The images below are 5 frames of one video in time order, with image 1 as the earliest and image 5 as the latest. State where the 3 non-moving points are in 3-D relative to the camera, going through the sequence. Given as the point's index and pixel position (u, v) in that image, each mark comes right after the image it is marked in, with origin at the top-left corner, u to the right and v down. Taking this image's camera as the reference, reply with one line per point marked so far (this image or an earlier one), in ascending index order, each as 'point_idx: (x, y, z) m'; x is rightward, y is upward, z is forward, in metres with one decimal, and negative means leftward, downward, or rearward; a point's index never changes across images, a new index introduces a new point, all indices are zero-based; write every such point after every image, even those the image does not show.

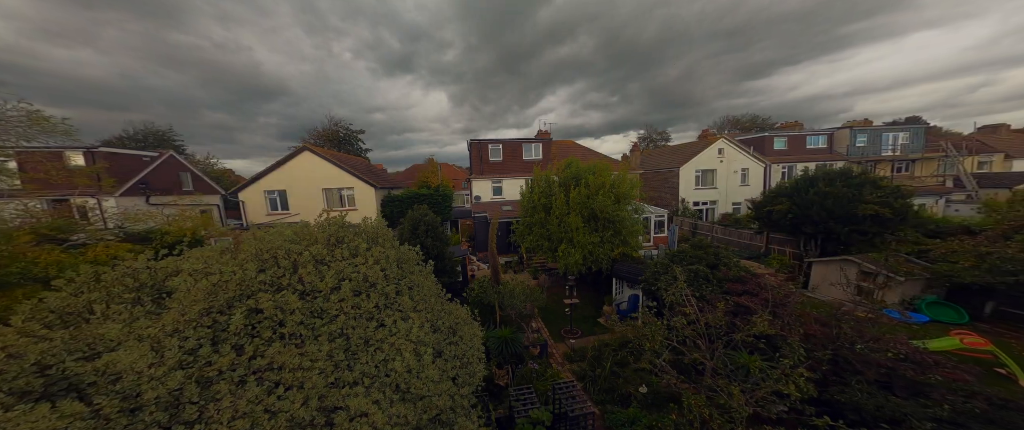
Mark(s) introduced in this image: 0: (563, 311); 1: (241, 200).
0: (+2.7, -4.8, +13.4) m
1: (-17.9, +0.9, +17.9) m
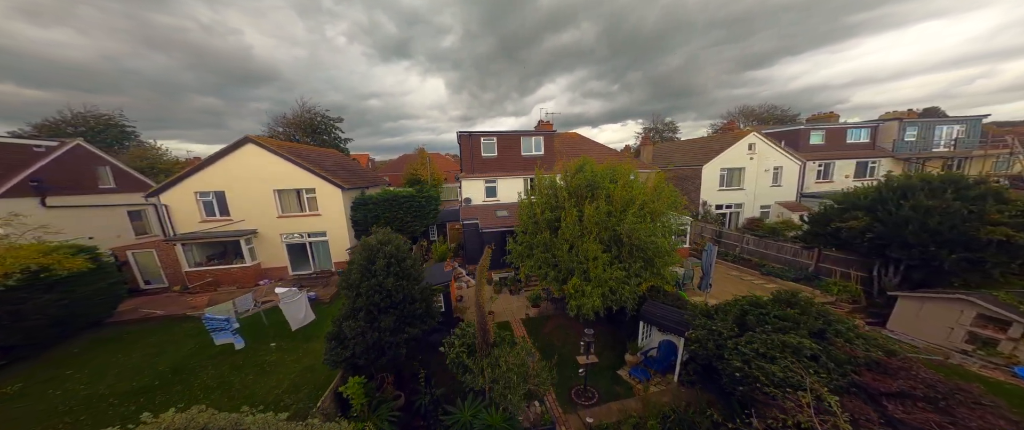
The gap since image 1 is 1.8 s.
0: (+2.4, -5.5, +10.4) m
1: (-18.2, +0.5, +14.2) m
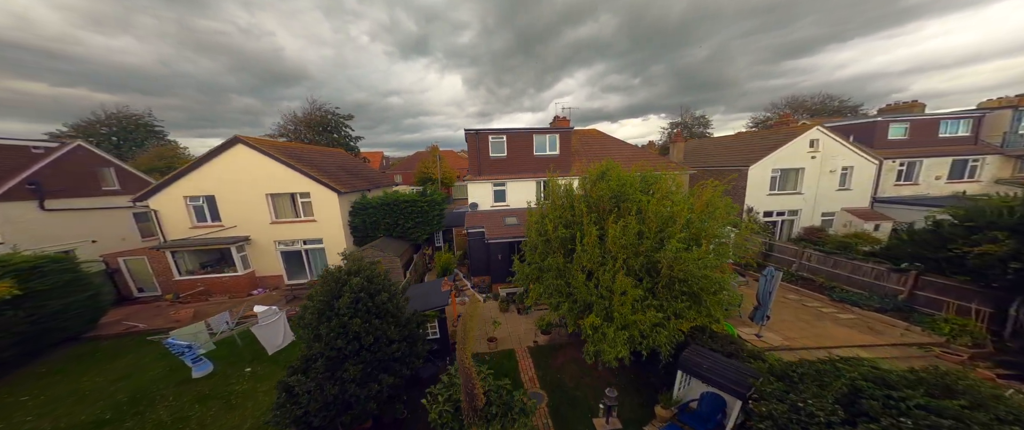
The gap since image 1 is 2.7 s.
0: (+2.5, -6.1, +8.3) m
1: (-17.8, +0.2, +13.5) m
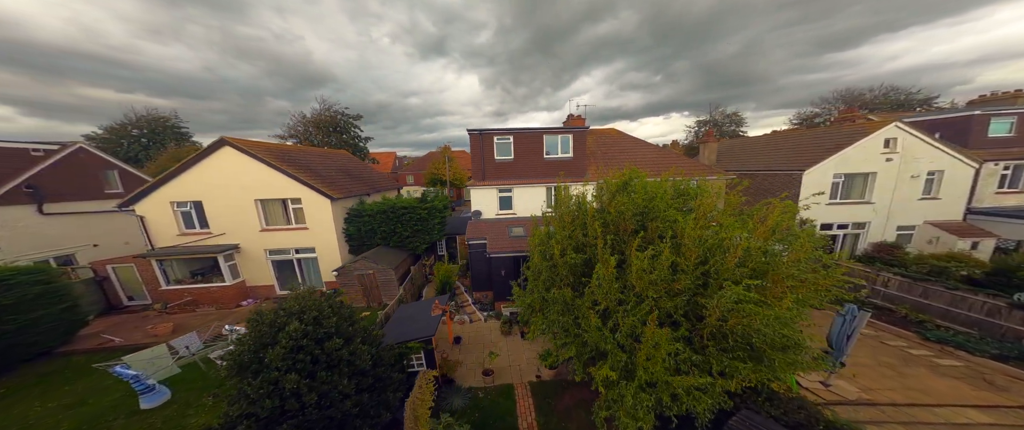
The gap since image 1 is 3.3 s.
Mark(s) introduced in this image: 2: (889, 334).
0: (+2.2, -6.6, +6.4) m
1: (-17.5, 0.0, +13.0) m
2: (+13.7, -4.5, +10.1) m
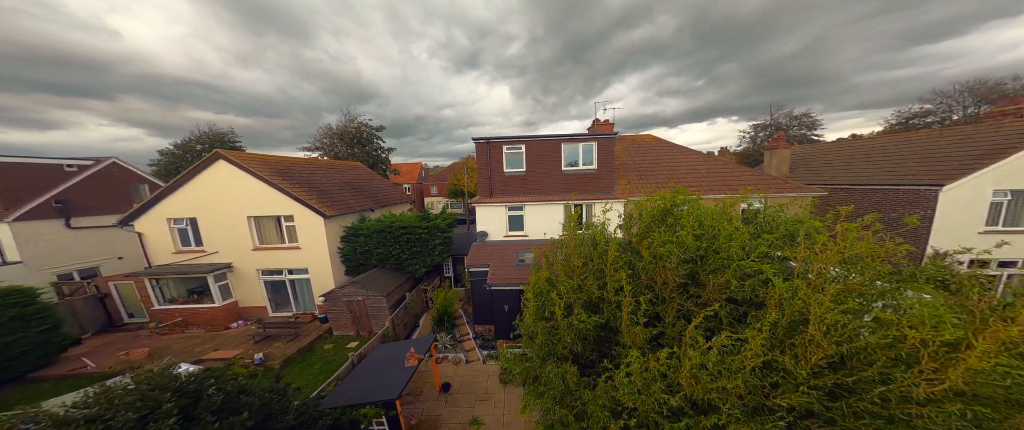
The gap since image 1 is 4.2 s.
0: (+1.5, -7.4, +3.6) m
1: (-17.1, -0.8, +12.7) m
2: (+13.4, -5.5, +5.8) m
